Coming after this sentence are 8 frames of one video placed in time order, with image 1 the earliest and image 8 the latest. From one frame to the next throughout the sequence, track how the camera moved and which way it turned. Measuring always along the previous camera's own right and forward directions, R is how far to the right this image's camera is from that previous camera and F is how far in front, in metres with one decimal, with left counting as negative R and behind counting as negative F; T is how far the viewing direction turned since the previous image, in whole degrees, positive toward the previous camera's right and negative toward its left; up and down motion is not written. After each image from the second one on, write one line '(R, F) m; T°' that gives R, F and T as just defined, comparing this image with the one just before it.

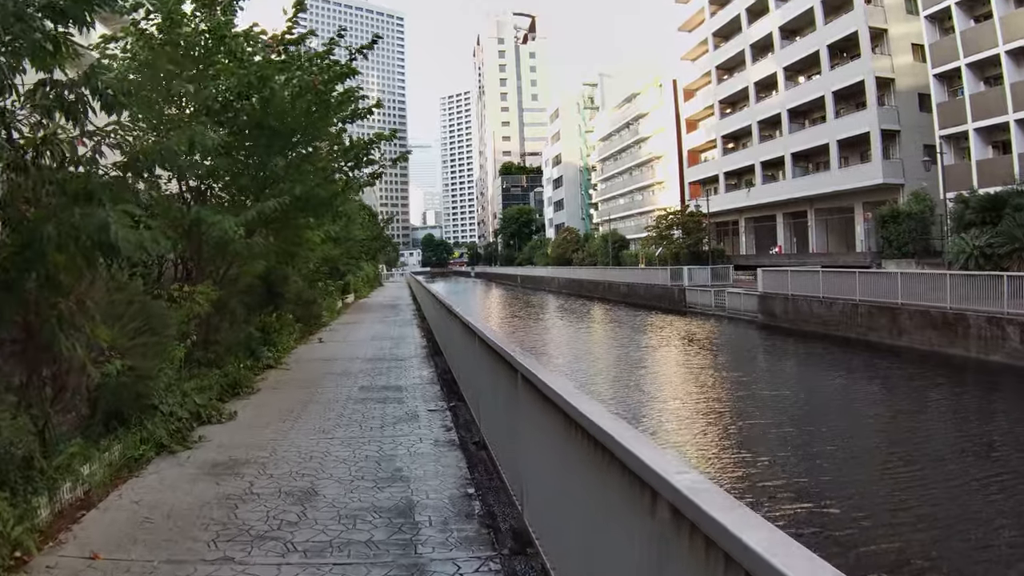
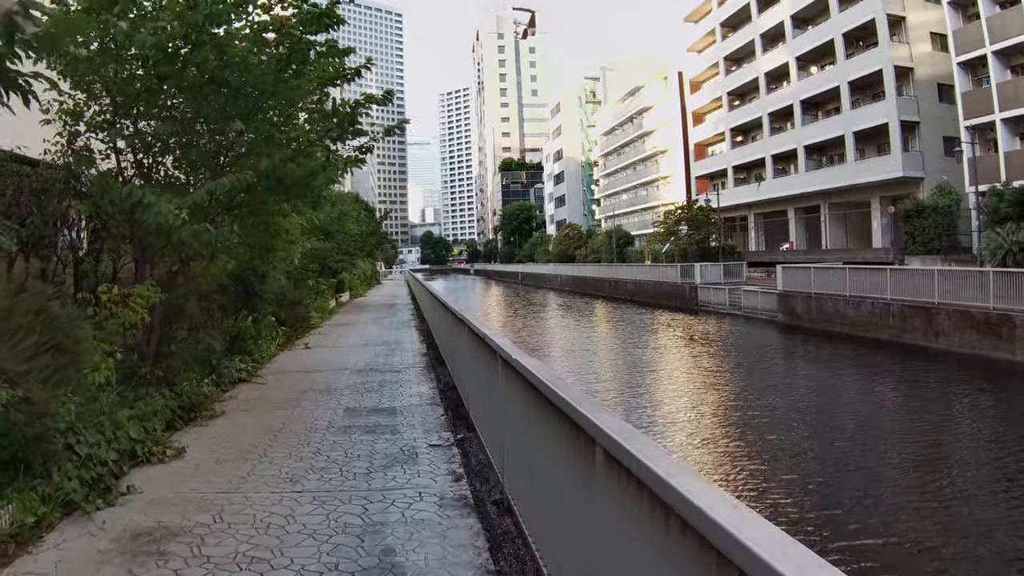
(-0.2, +1.5) m; 0°
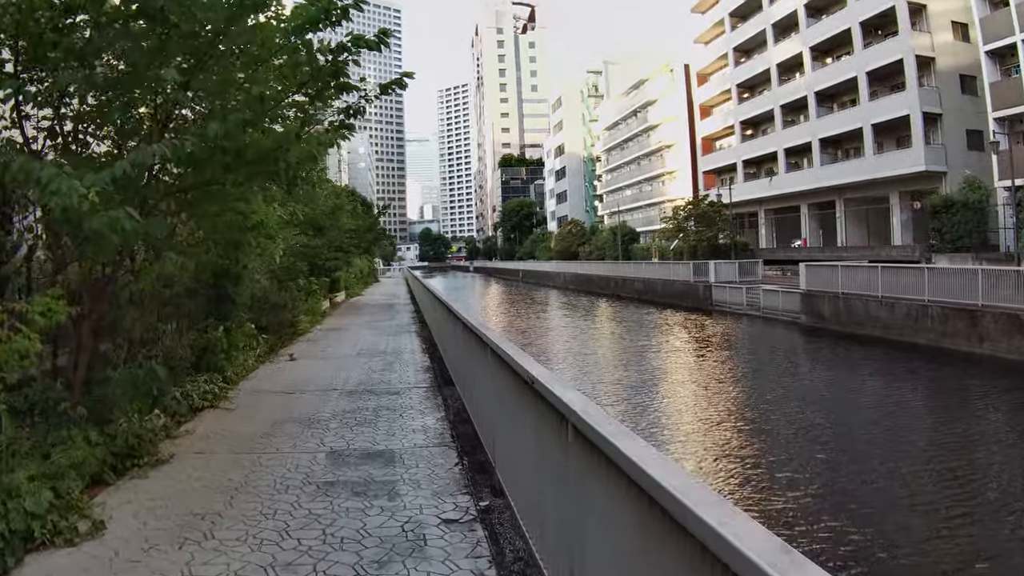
(-0.3, +1.5) m; 0°
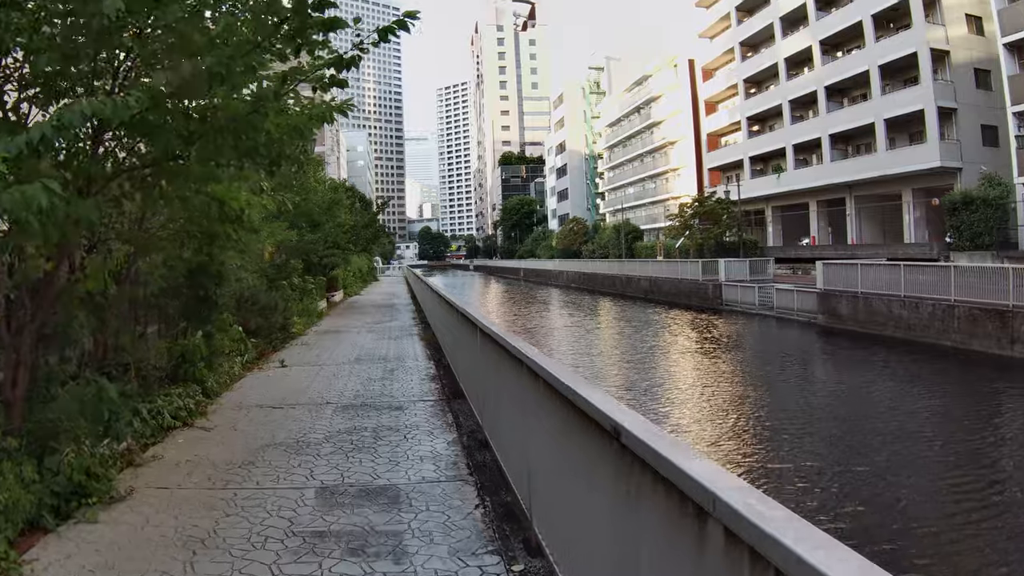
(-0.2, +0.9) m; 0°
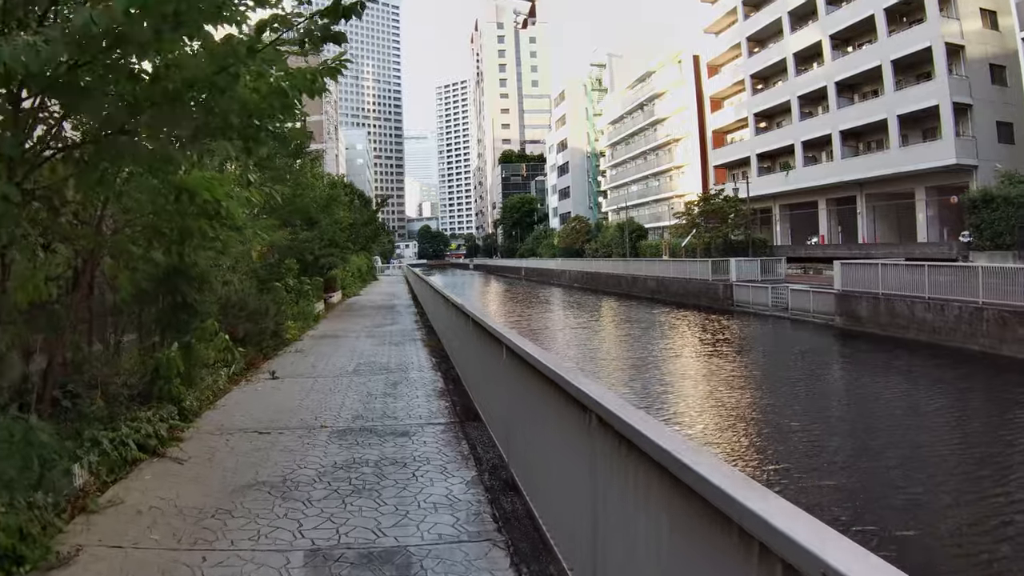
(-0.2, +0.8) m; 0°
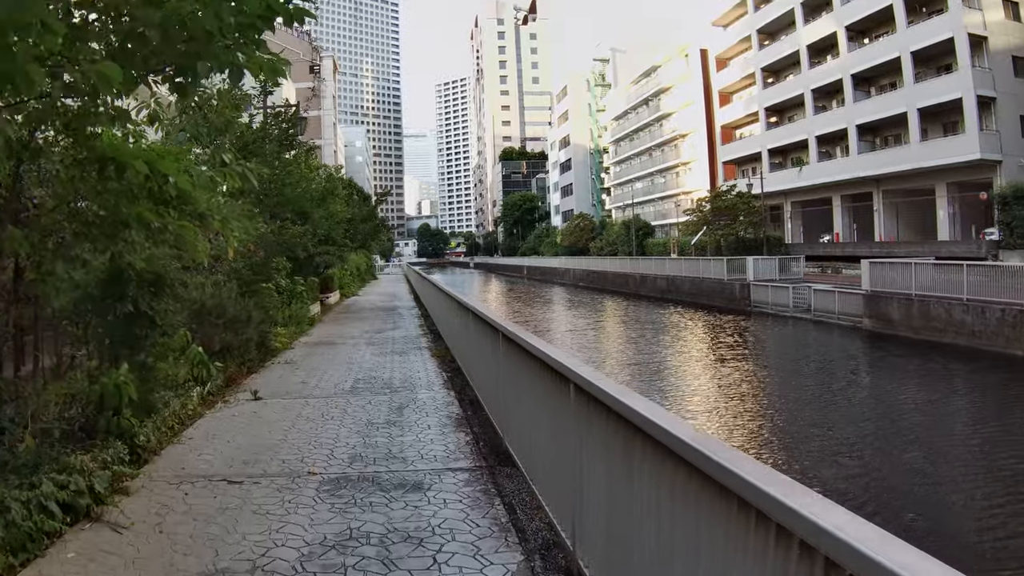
(-0.3, +1.2) m; 0°
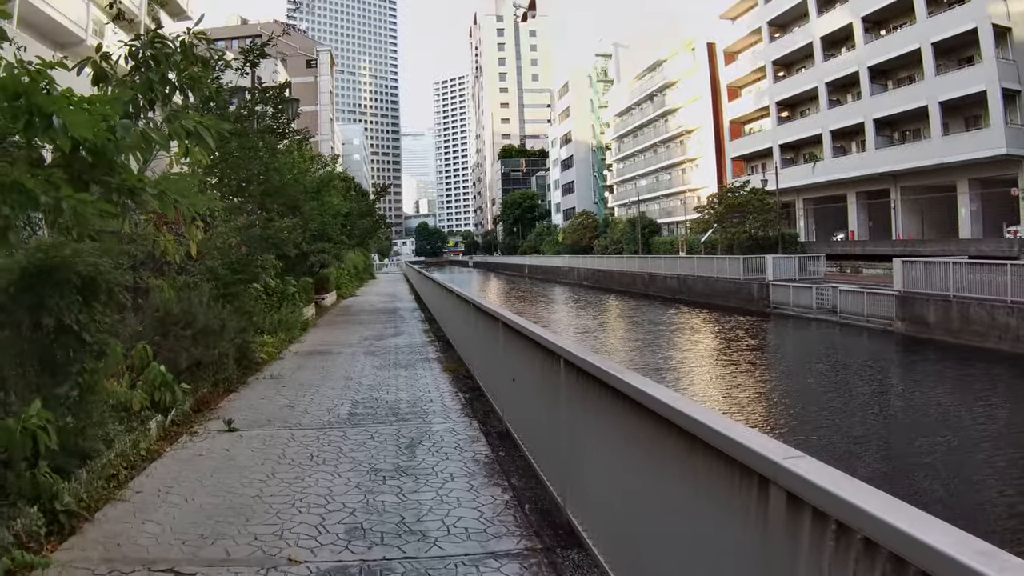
(-0.3, +1.3) m; 0°
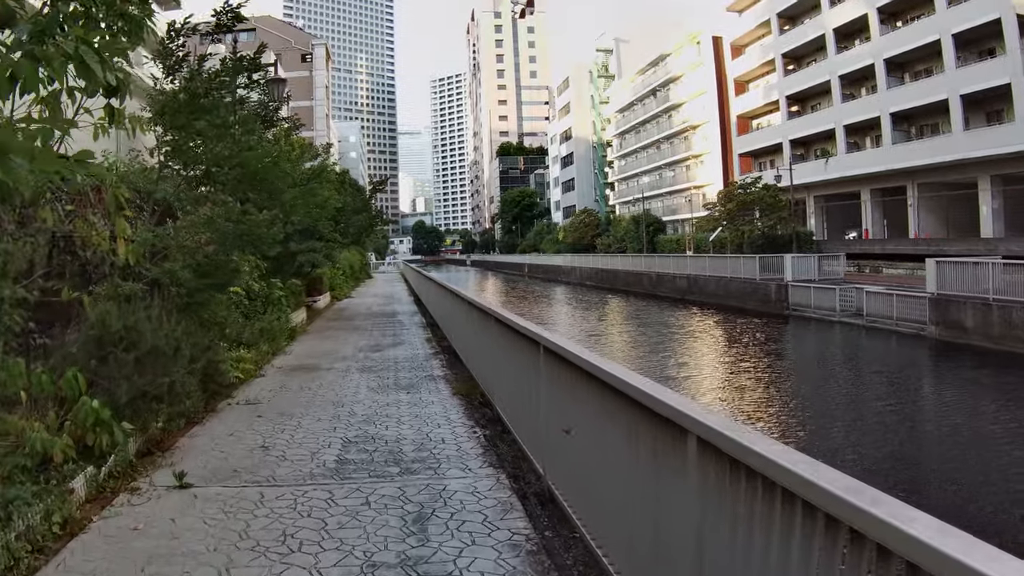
(-0.2, +1.2) m; 0°
